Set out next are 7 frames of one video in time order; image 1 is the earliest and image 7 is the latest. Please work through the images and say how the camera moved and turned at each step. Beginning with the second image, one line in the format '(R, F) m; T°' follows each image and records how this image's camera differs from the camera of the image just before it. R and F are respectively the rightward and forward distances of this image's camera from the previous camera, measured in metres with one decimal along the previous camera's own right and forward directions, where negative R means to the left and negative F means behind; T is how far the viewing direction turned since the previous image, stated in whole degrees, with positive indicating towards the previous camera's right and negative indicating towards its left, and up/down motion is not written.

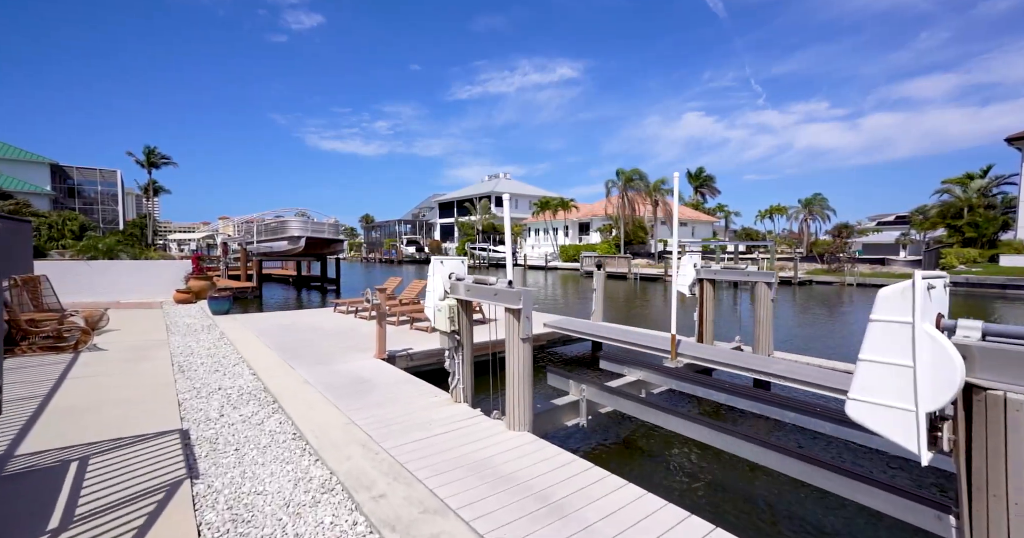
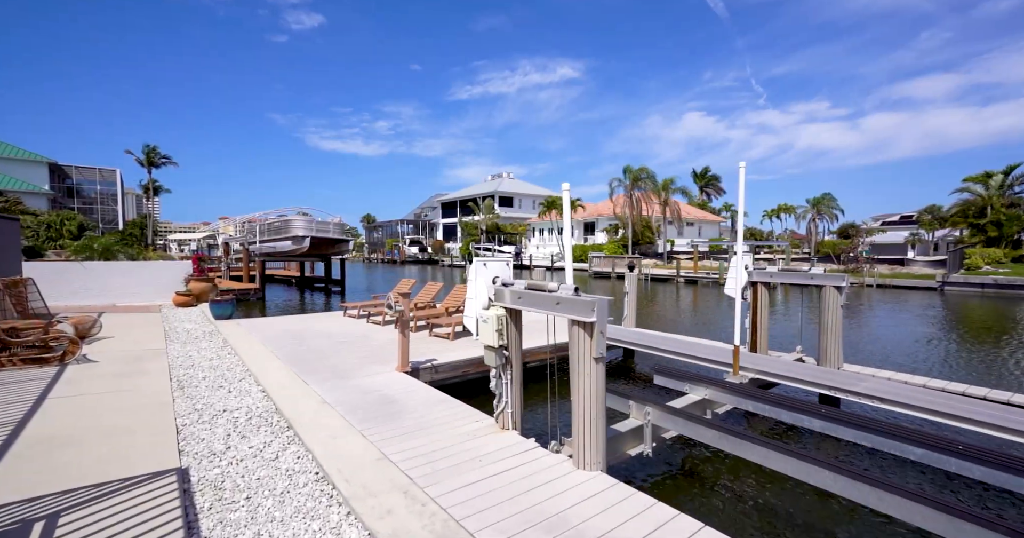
(-0.5, +0.7) m; 0°
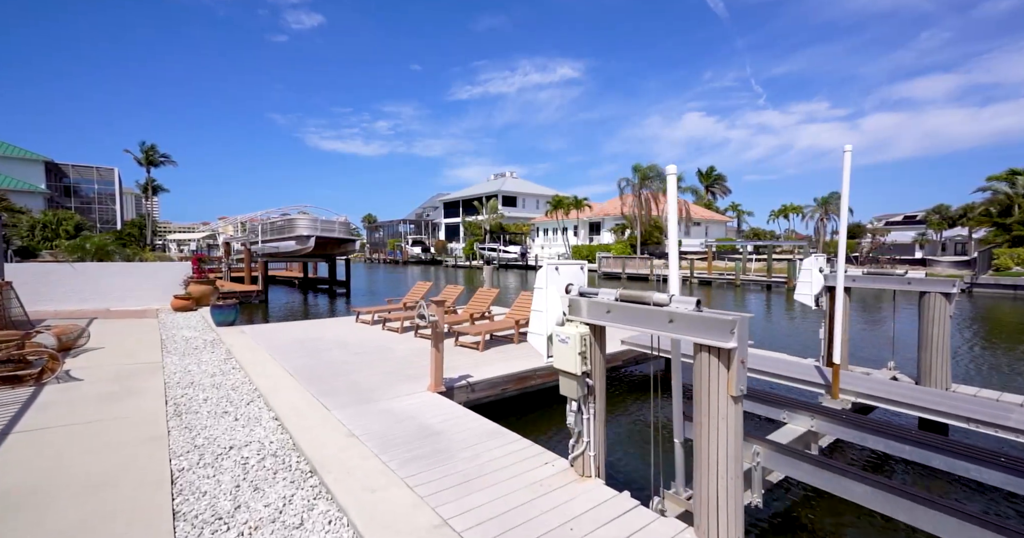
(-0.6, +0.8) m; 0°
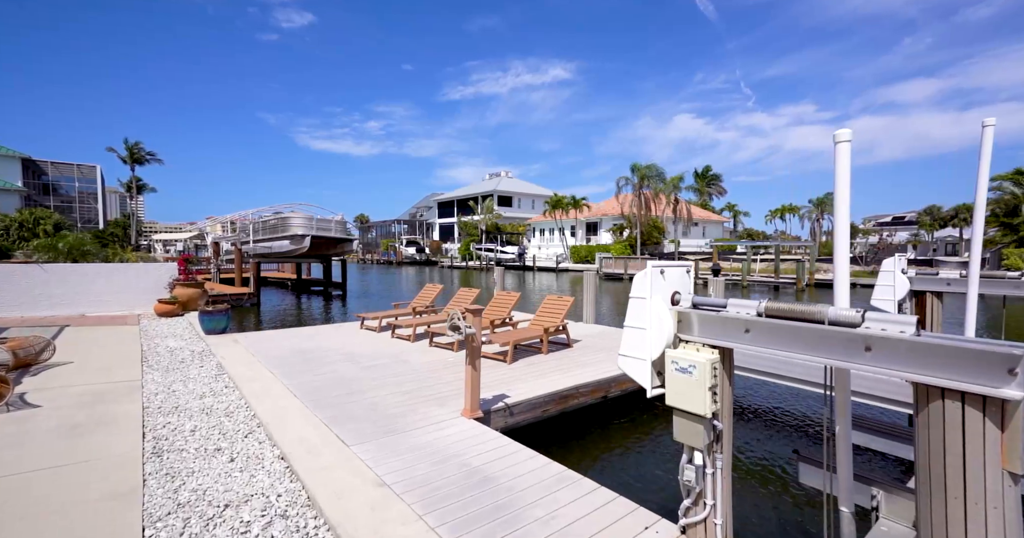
(-0.5, +0.8) m; +1°
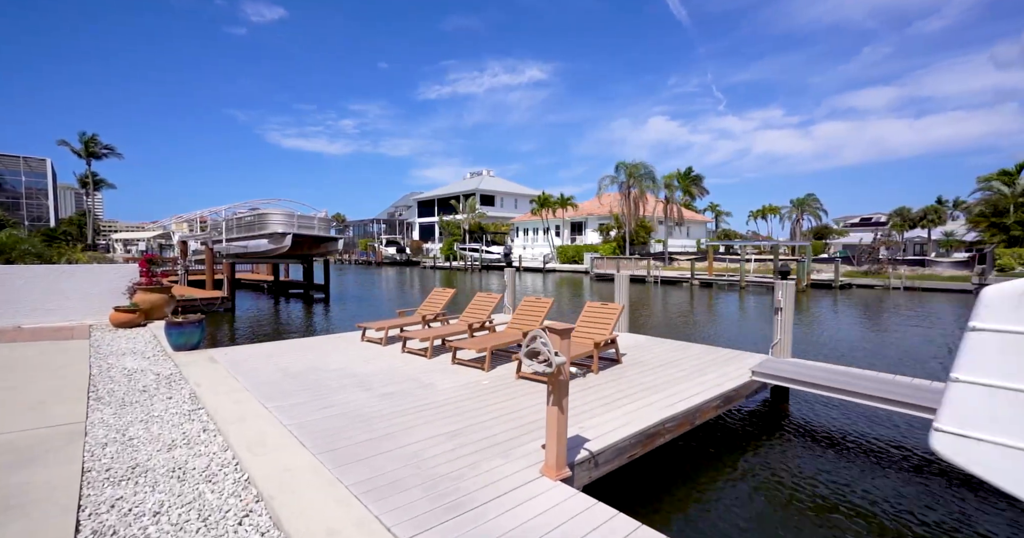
(-0.8, +1.3) m; +3°
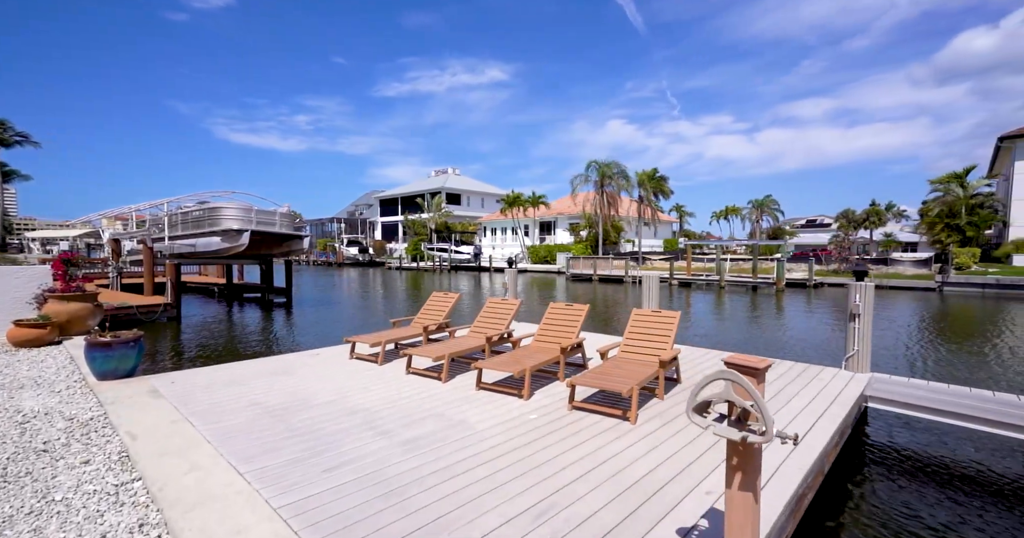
(-0.8, +1.3) m; +5°
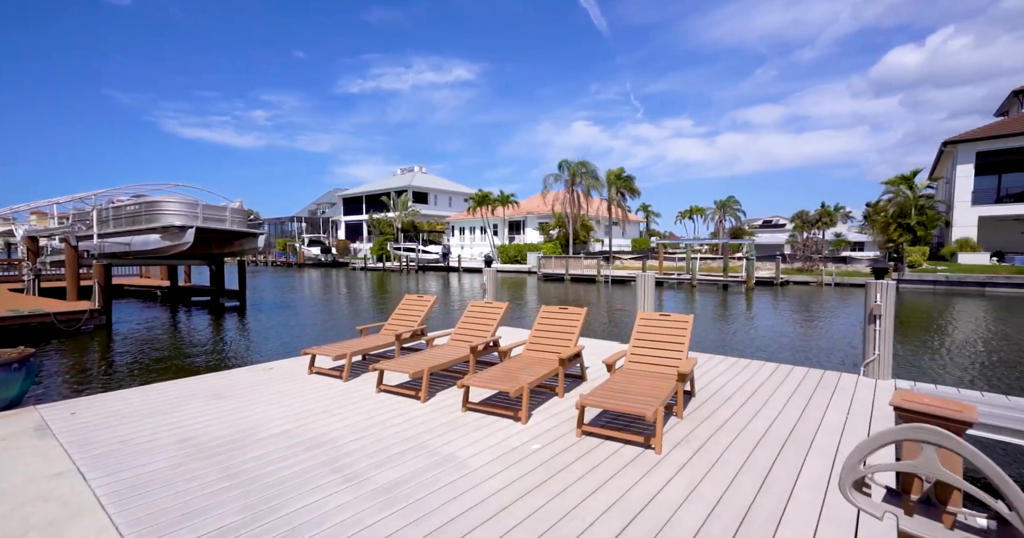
(-0.2, +0.8) m; +4°
